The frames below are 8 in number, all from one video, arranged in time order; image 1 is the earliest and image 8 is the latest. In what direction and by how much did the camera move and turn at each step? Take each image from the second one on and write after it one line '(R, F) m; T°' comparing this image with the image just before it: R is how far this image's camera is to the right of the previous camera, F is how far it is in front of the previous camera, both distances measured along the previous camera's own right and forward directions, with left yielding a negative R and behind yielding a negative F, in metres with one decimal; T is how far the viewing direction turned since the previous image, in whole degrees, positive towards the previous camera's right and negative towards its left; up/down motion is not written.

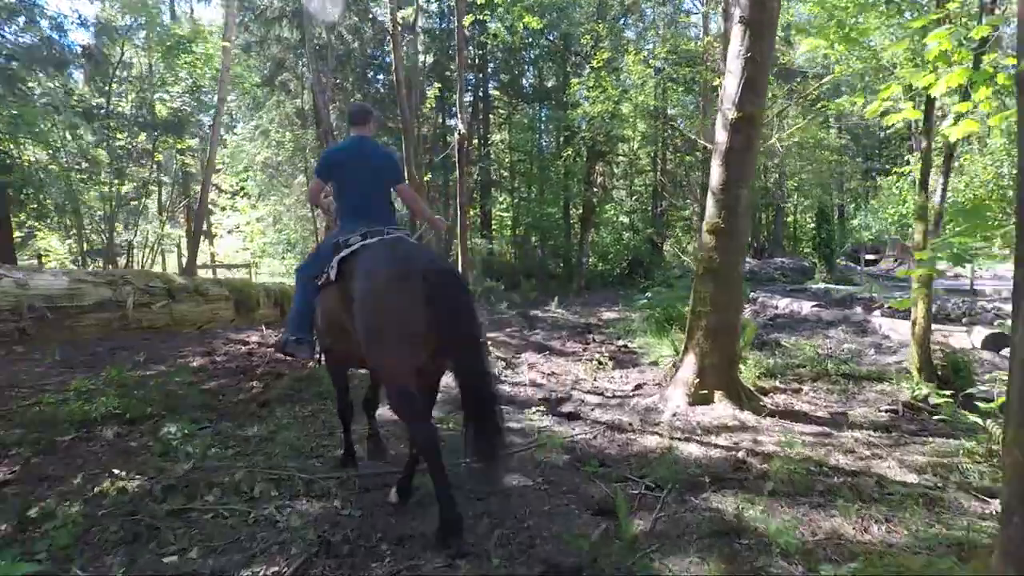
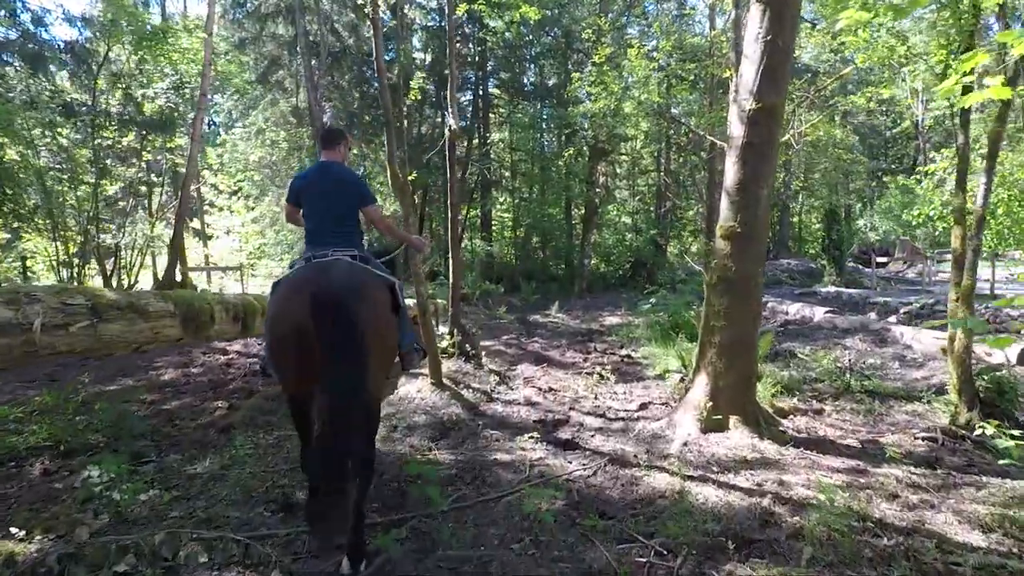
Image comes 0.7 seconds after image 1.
(+0.1, +0.6) m; 0°
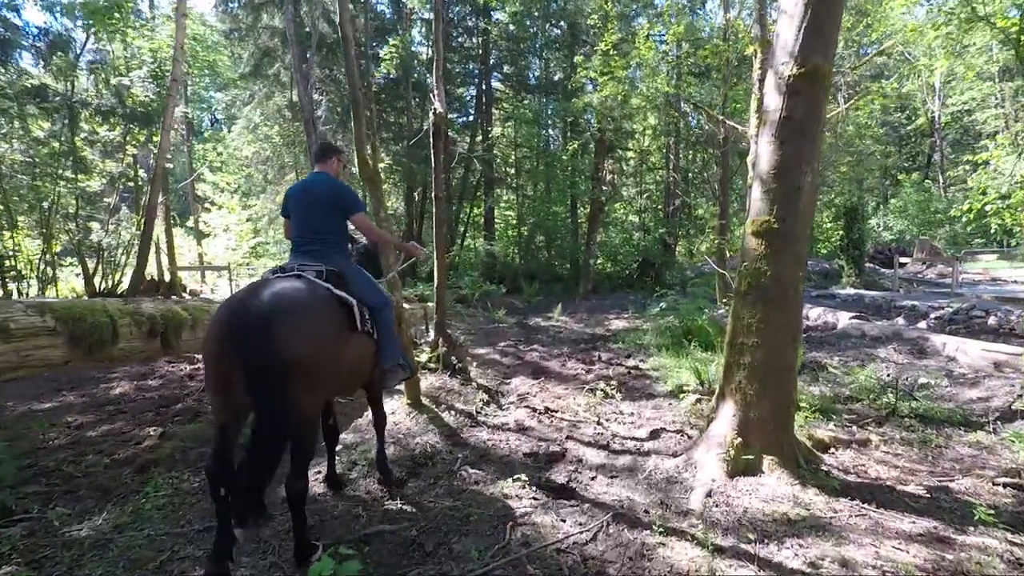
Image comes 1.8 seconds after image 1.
(+0.2, +1.0) m; -1°
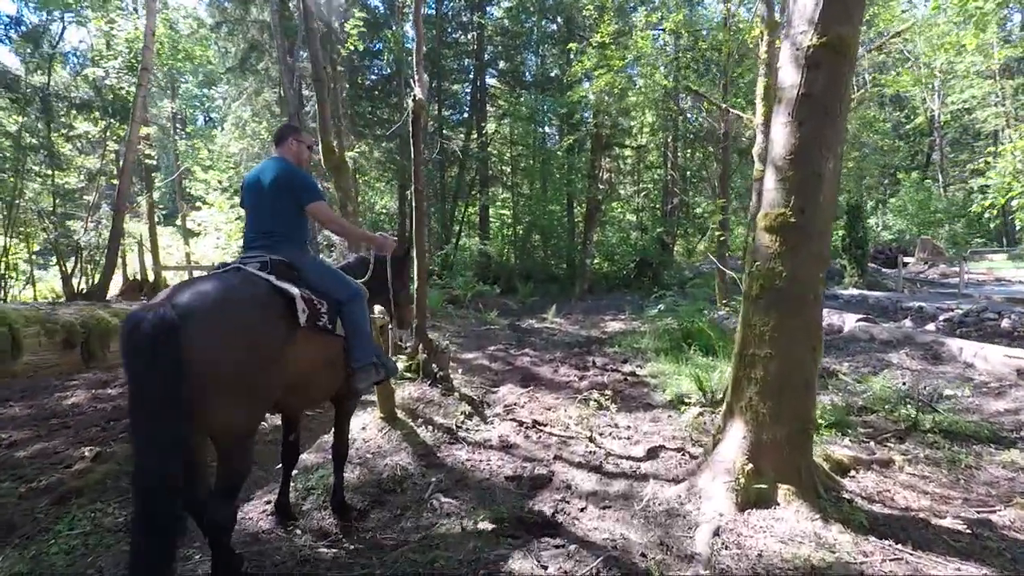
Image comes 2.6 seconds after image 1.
(+0.1, +0.6) m; 0°
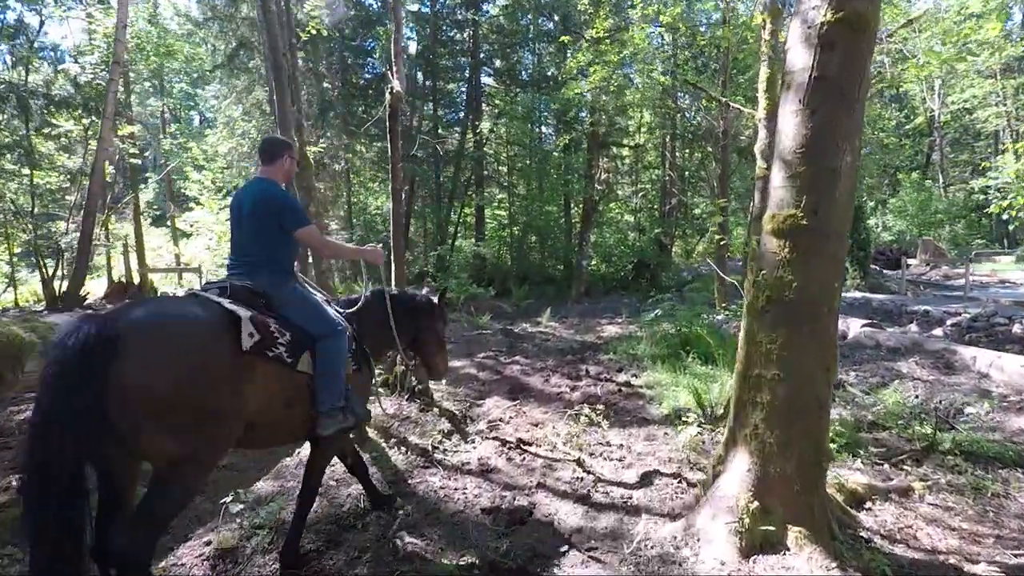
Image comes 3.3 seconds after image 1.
(+0.2, +0.5) m; 0°
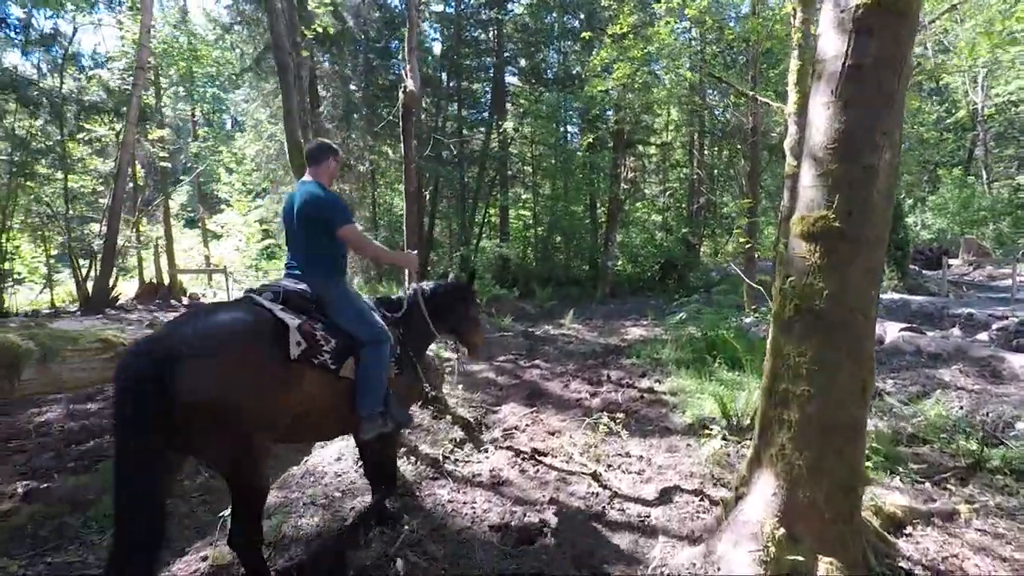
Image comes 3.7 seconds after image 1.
(+0.1, +0.2) m; -3°
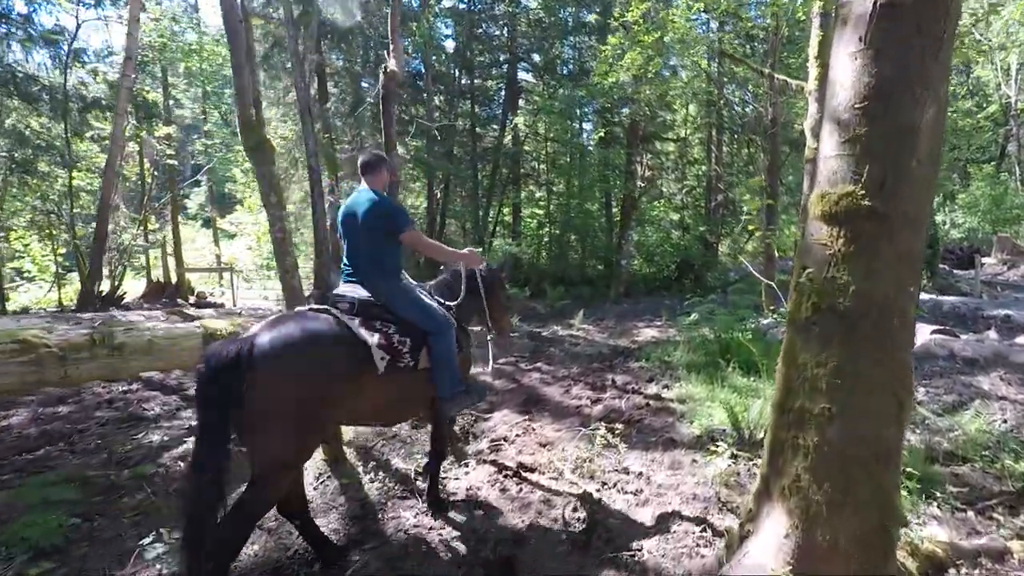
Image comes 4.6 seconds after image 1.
(+0.3, +0.5) m; -2°
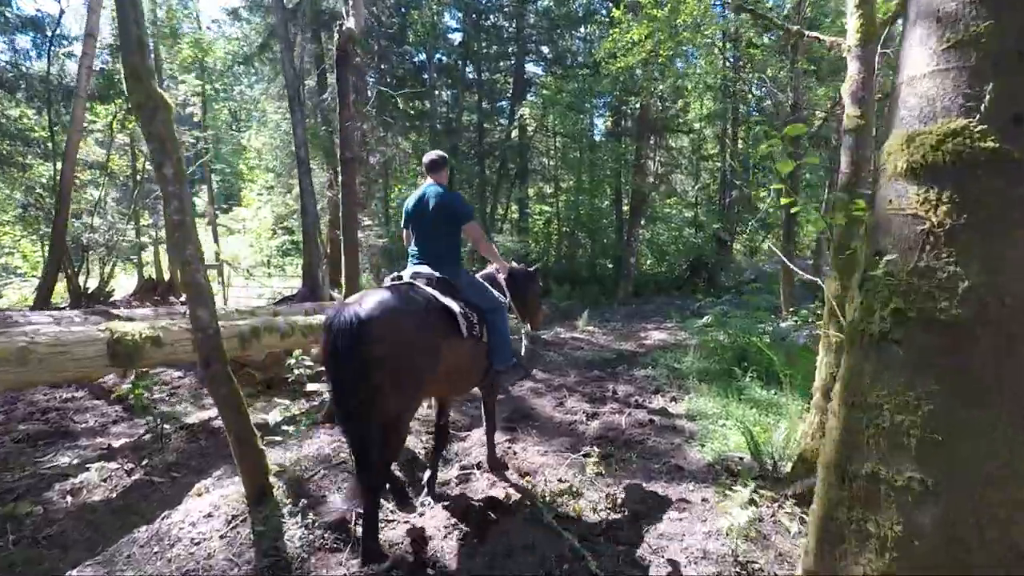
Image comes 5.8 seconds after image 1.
(+0.3, +0.9) m; -1°
